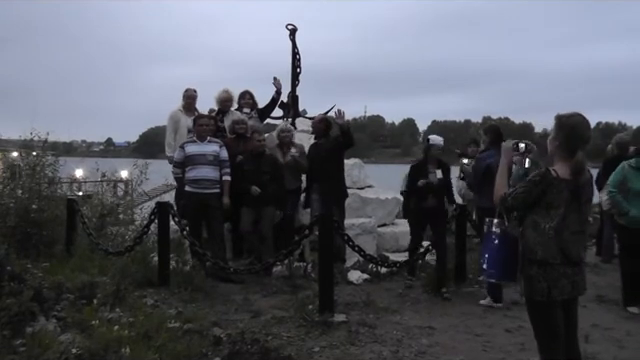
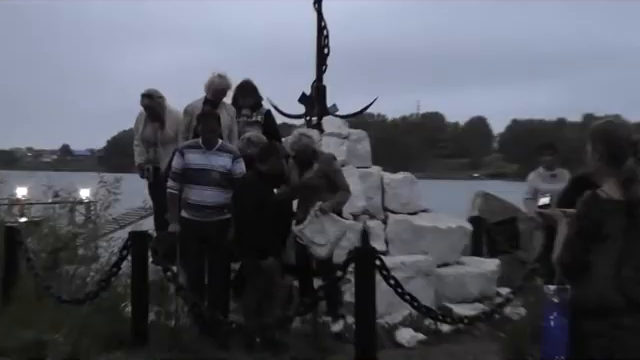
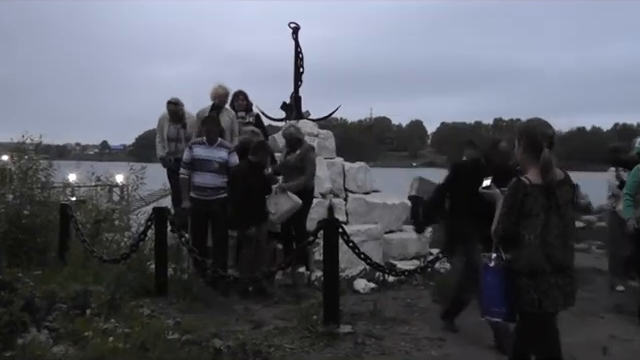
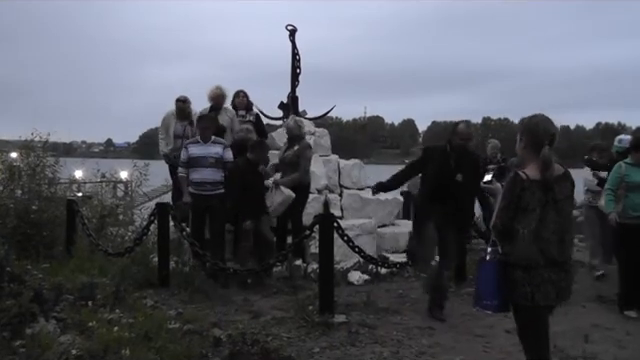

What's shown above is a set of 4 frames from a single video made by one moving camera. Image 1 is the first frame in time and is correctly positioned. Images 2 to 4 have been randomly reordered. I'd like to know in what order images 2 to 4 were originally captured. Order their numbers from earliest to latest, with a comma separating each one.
4, 3, 2
